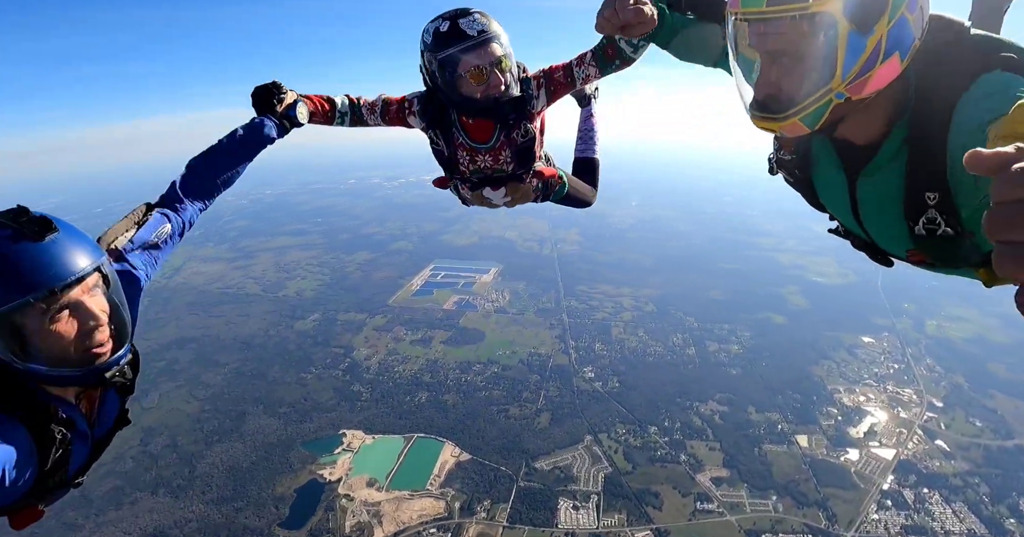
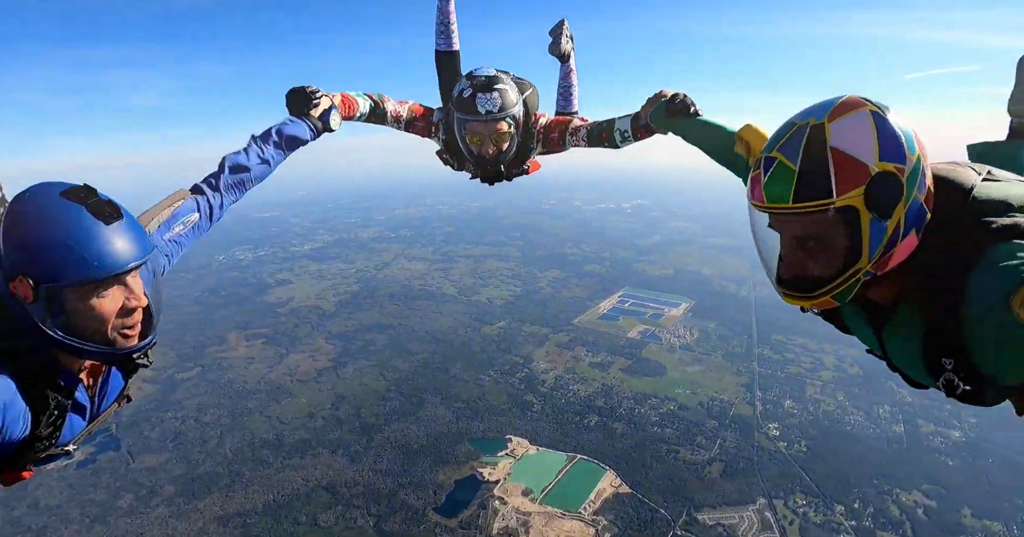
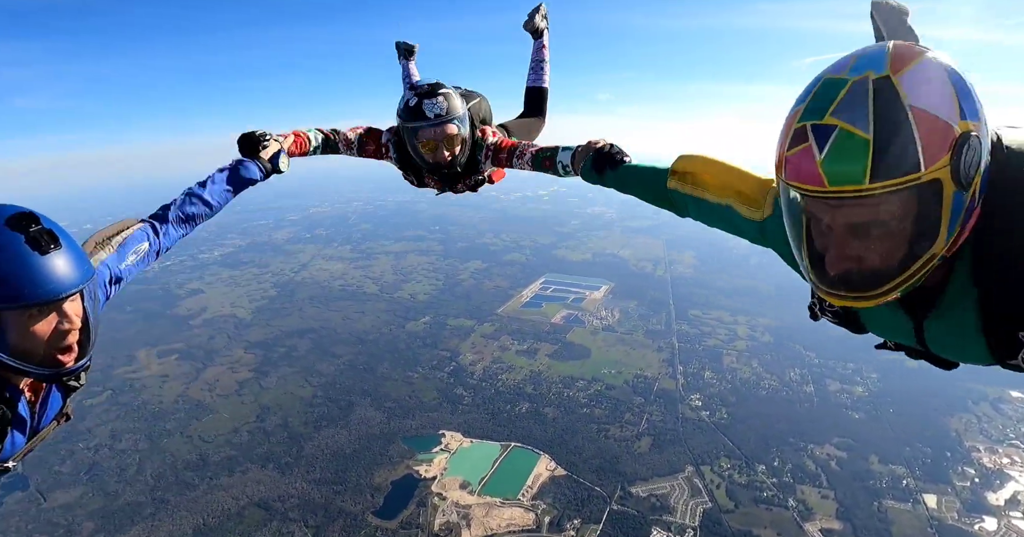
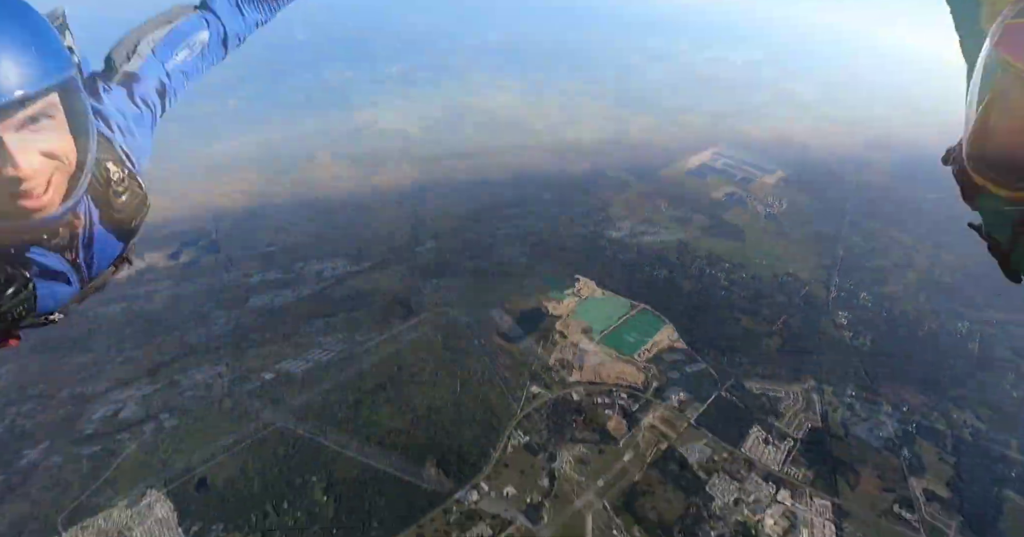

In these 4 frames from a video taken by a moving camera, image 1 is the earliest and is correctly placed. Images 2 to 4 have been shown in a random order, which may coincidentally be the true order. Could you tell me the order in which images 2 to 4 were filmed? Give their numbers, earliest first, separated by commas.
3, 2, 4
